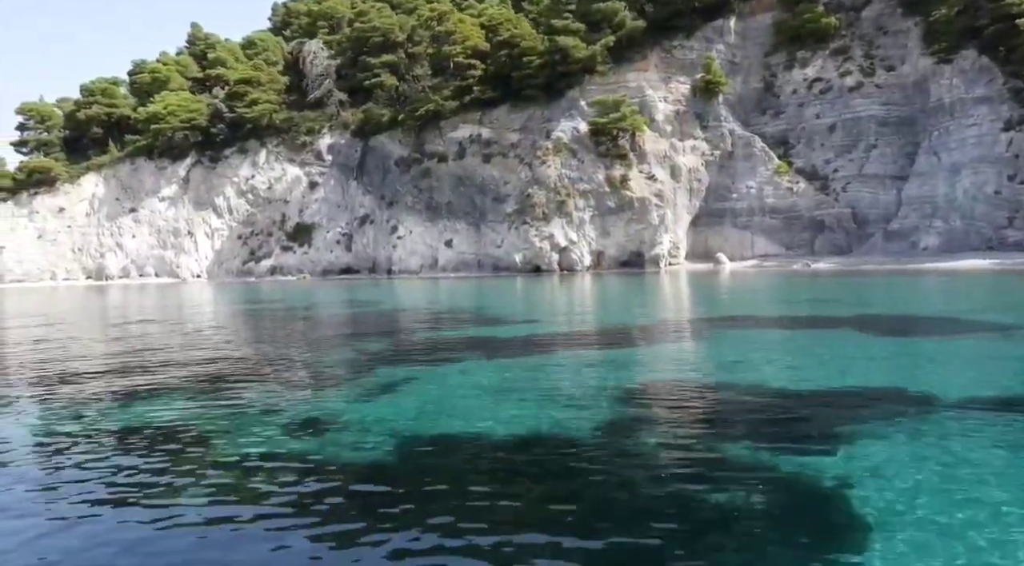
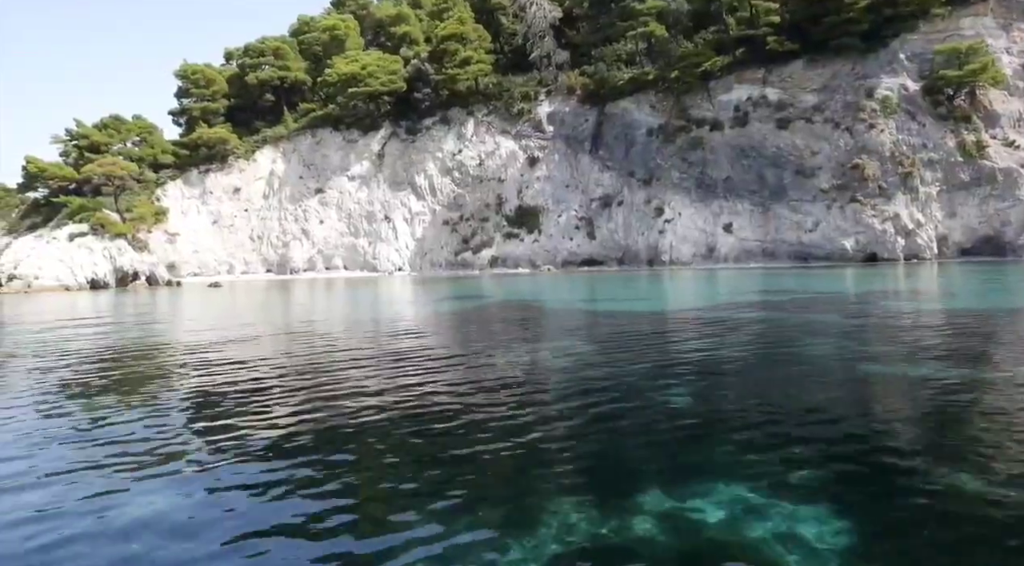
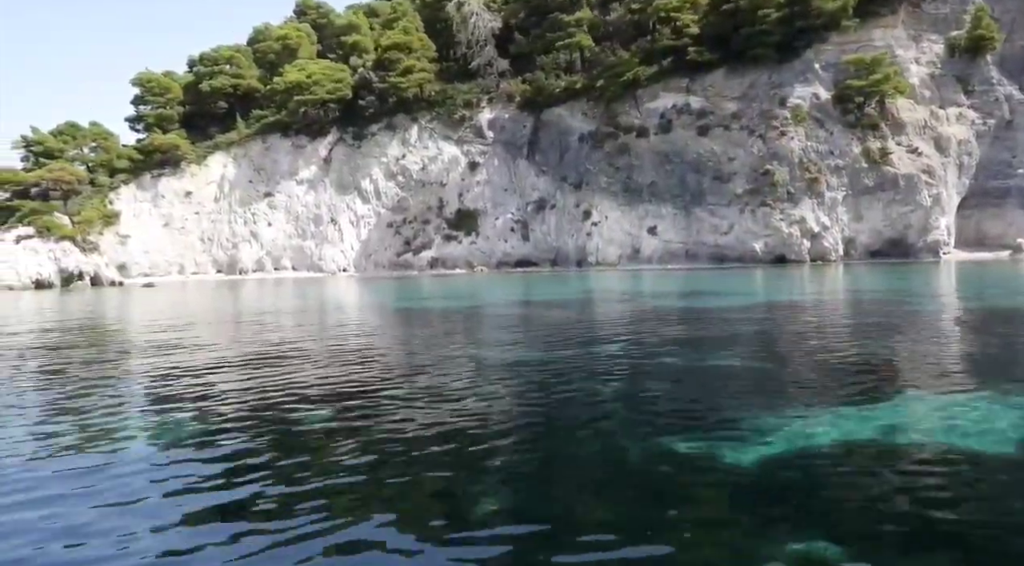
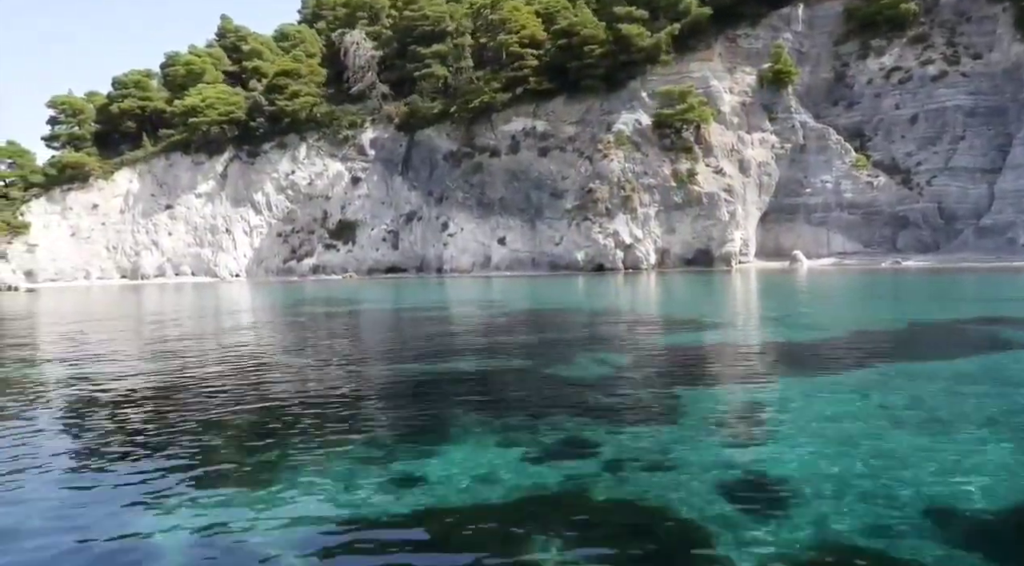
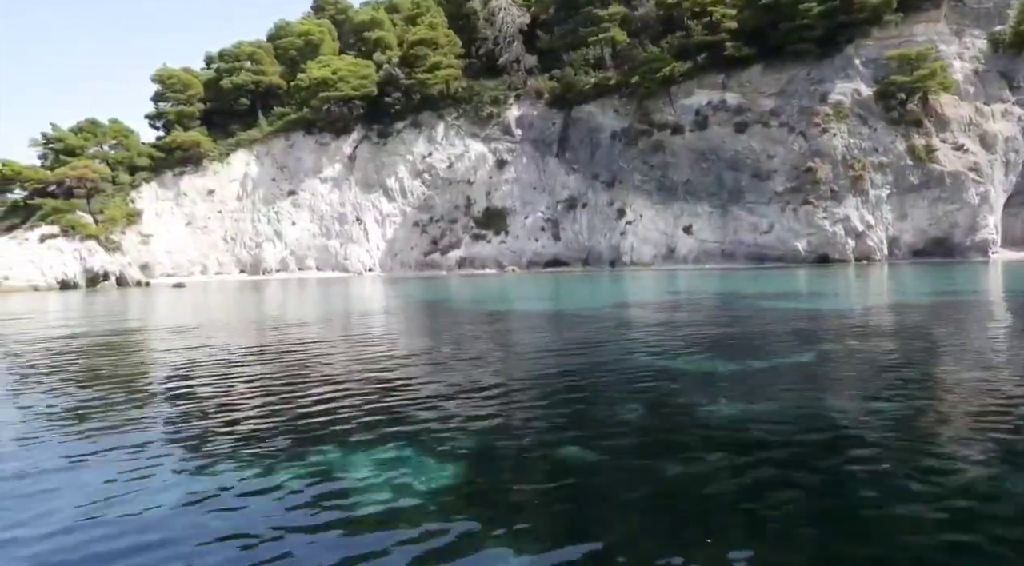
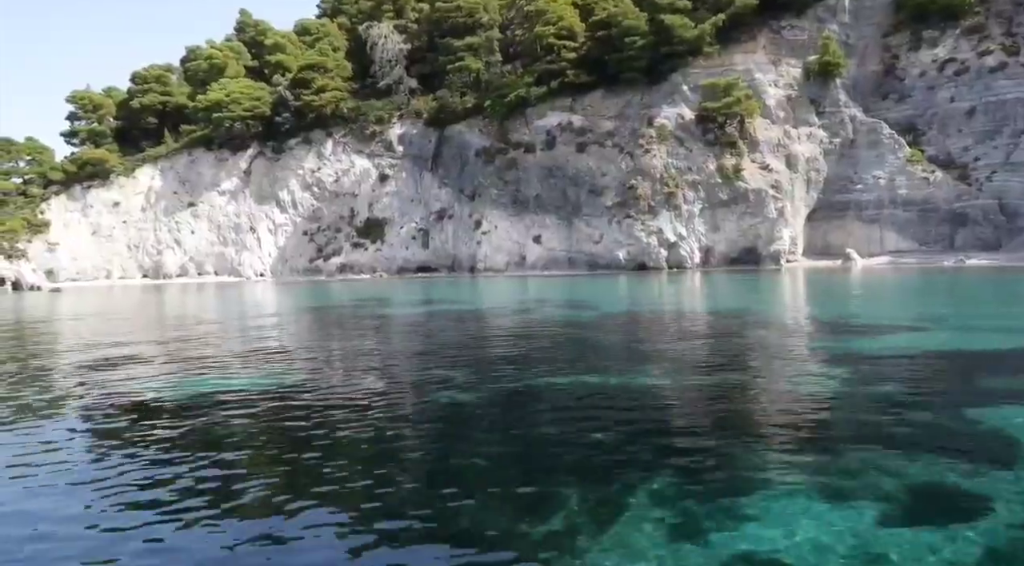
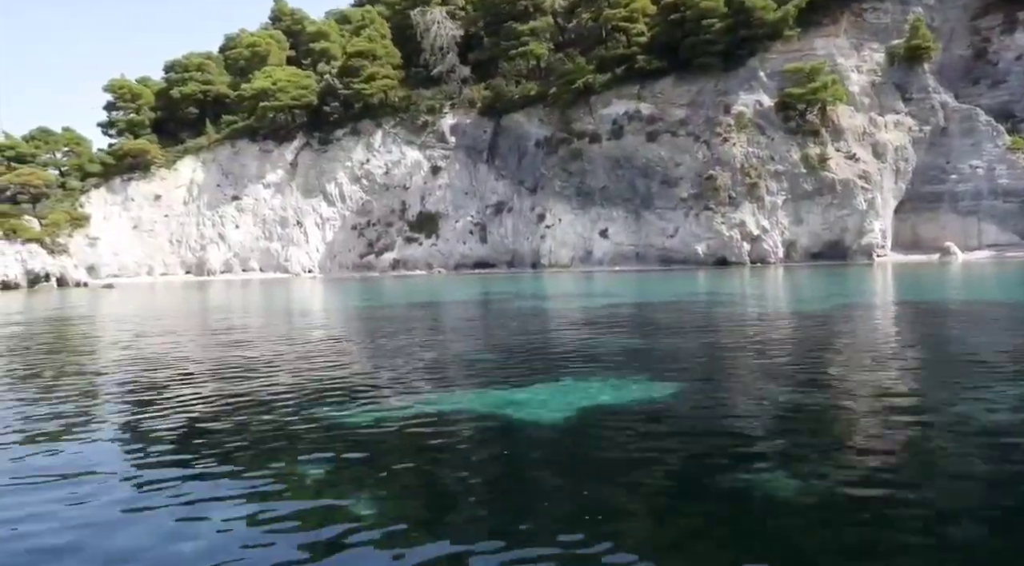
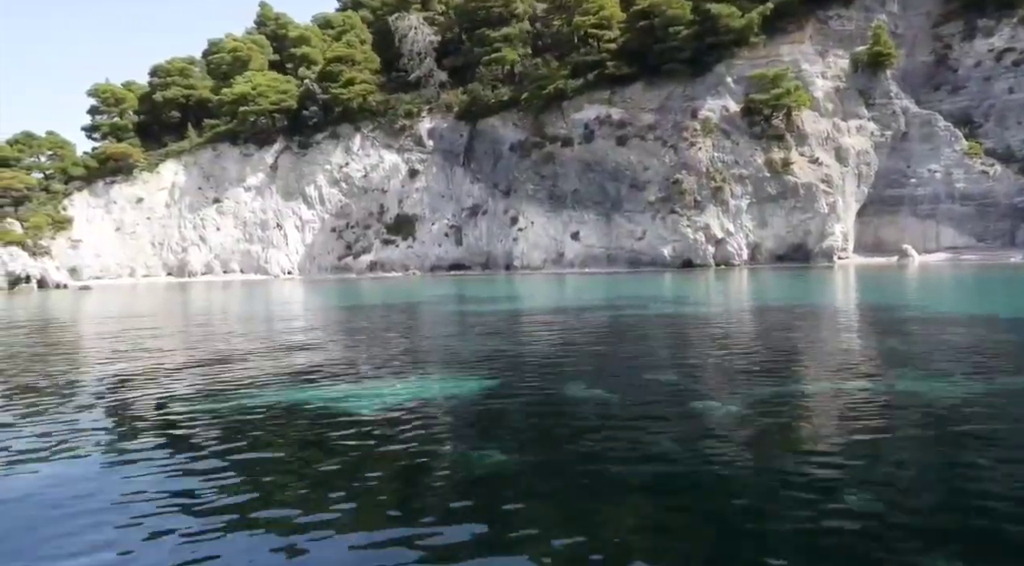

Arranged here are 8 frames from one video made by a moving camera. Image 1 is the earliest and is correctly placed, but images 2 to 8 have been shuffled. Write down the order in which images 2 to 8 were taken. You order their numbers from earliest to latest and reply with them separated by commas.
4, 6, 8, 7, 3, 5, 2
